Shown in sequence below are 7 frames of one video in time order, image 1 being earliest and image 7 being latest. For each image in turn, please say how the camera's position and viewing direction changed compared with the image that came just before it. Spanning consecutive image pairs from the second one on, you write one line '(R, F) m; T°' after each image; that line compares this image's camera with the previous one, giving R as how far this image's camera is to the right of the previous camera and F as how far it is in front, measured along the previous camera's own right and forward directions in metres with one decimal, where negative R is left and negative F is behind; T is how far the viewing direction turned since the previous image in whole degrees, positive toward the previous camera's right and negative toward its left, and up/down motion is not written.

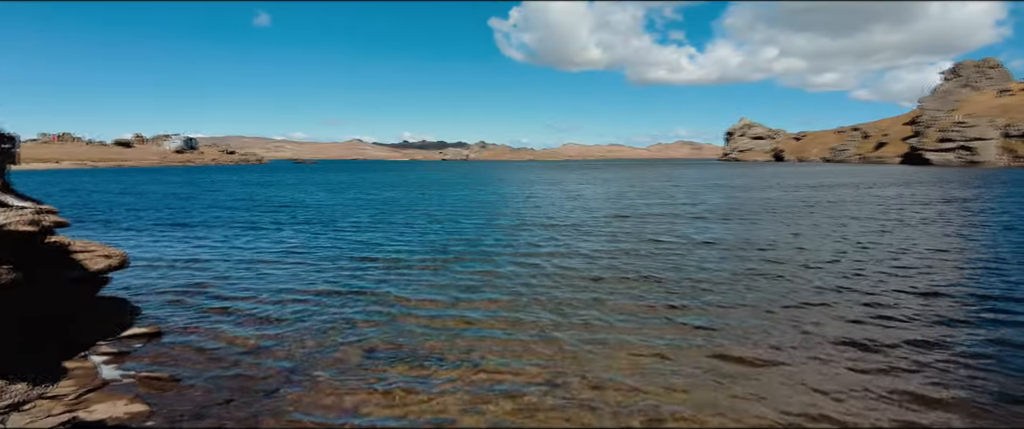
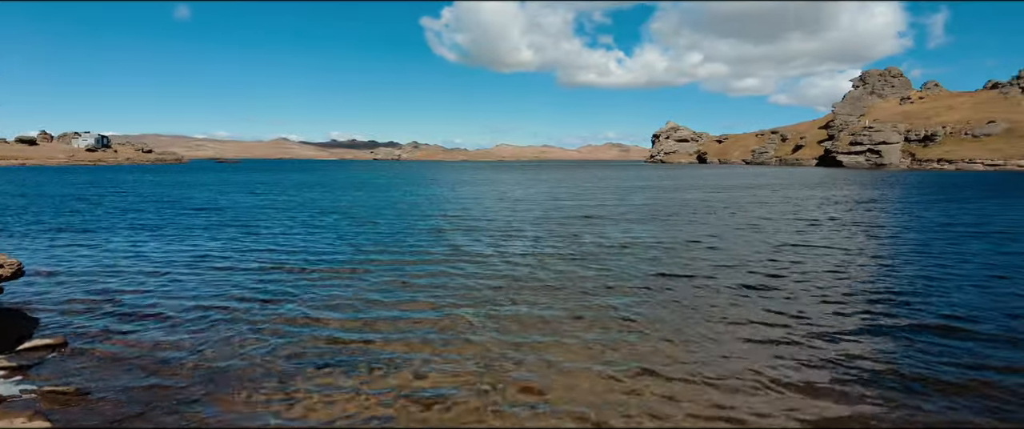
(-0.1, +0.3) m; +6°
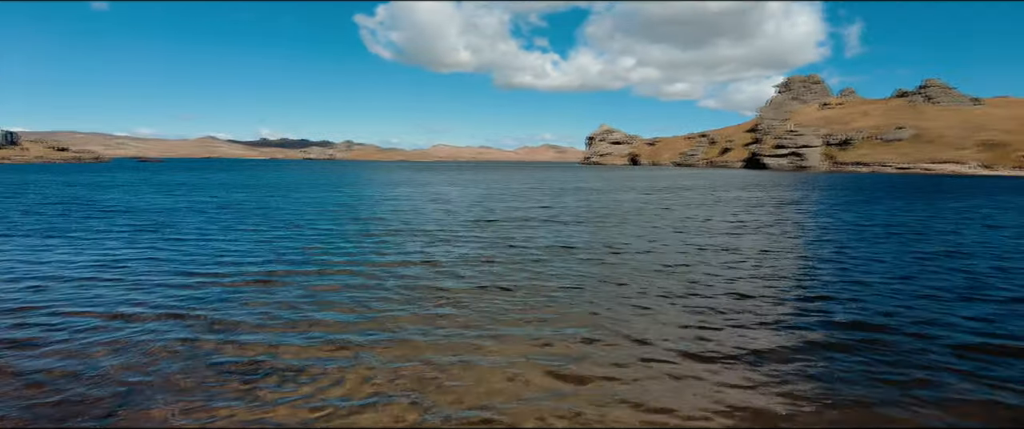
(0.0, -0.4) m; +5°
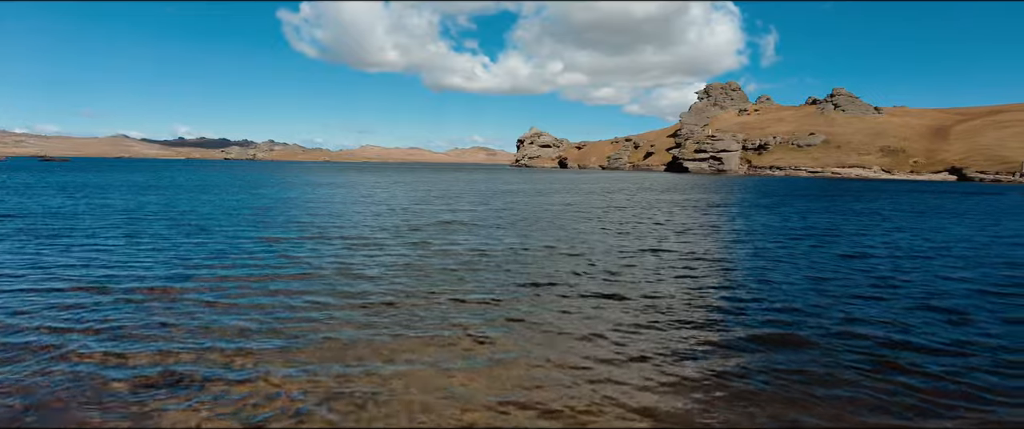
(+0.1, +0.2) m; +6°
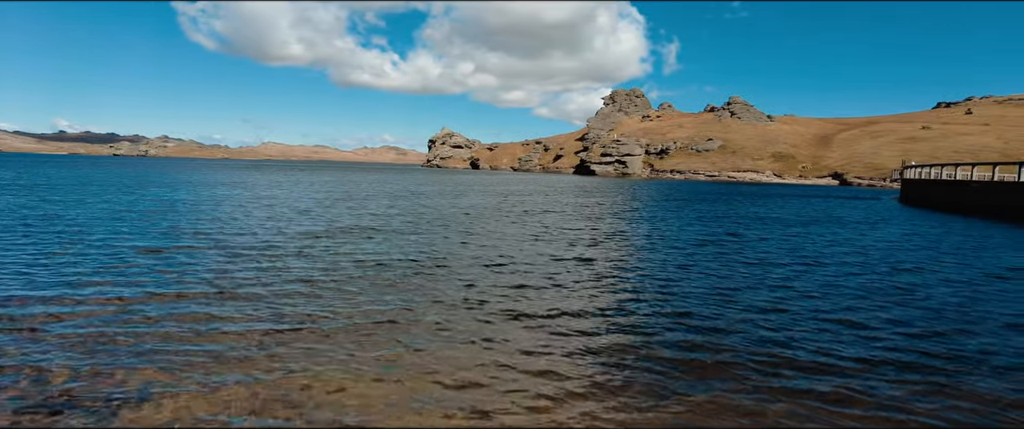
(-0.3, +0.7) m; +8°
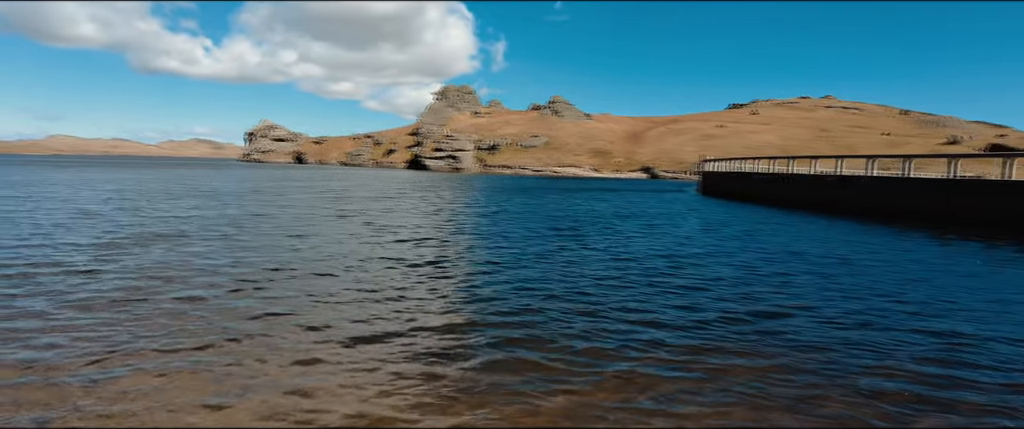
(-0.1, +2.6) m; +14°
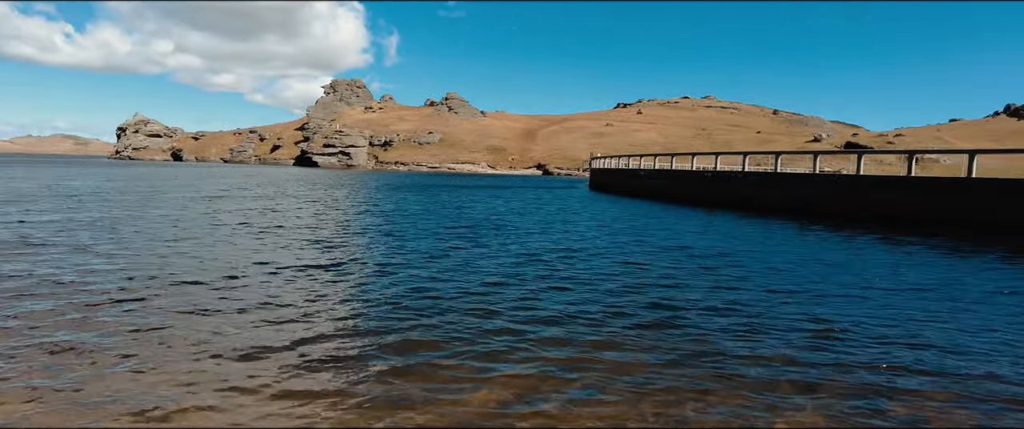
(+0.1, +0.3) m; +9°
